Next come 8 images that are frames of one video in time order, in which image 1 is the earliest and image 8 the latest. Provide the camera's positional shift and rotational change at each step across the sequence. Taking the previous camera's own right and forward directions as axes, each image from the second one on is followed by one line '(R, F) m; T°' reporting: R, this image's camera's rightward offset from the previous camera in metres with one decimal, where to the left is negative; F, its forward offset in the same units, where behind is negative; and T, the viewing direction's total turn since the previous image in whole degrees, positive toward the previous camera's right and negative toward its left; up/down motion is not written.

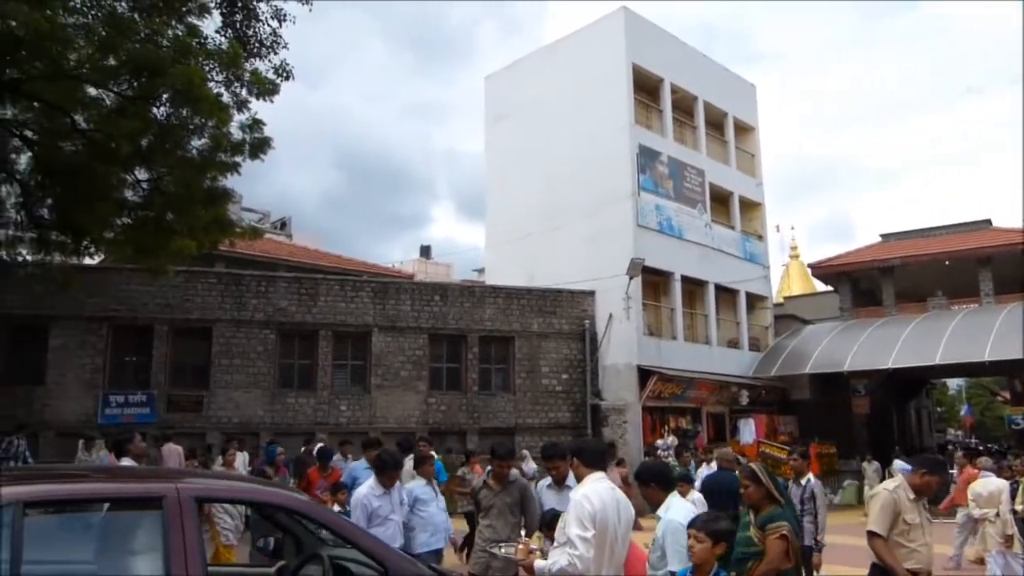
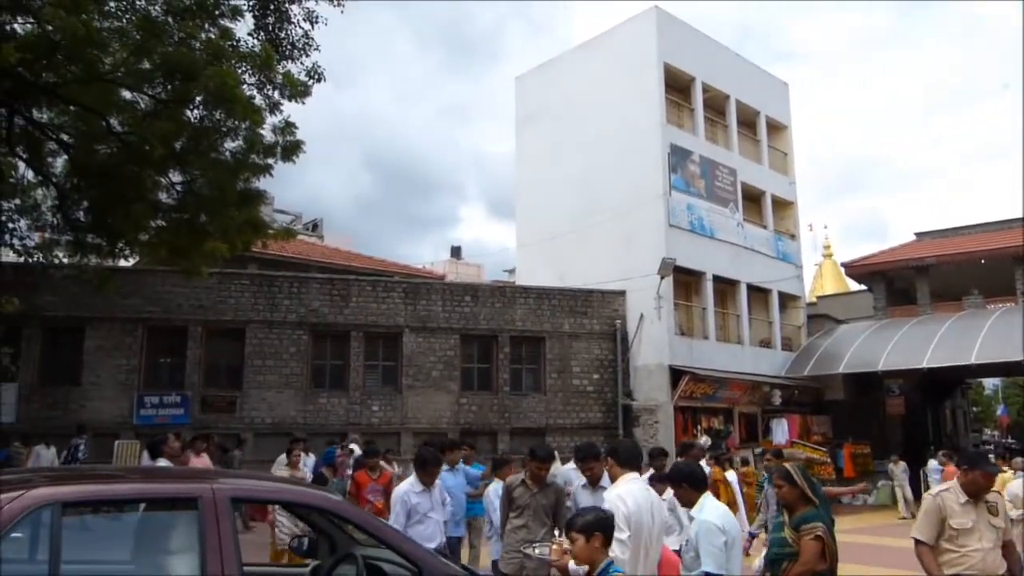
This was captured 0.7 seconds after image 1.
(0.0, 0.0) m; -2°
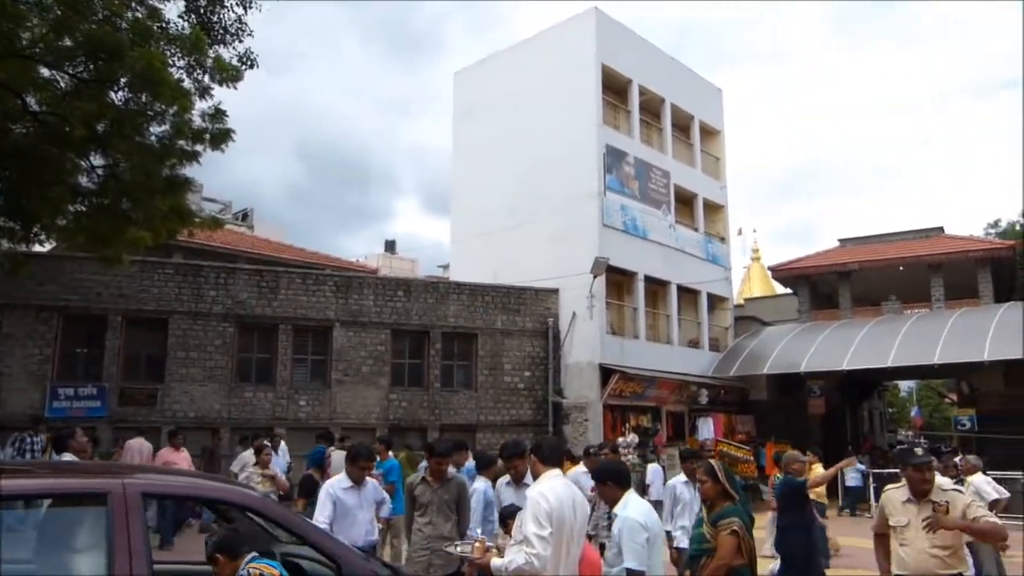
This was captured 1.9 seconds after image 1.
(+0.1, 0.0) m; +4°
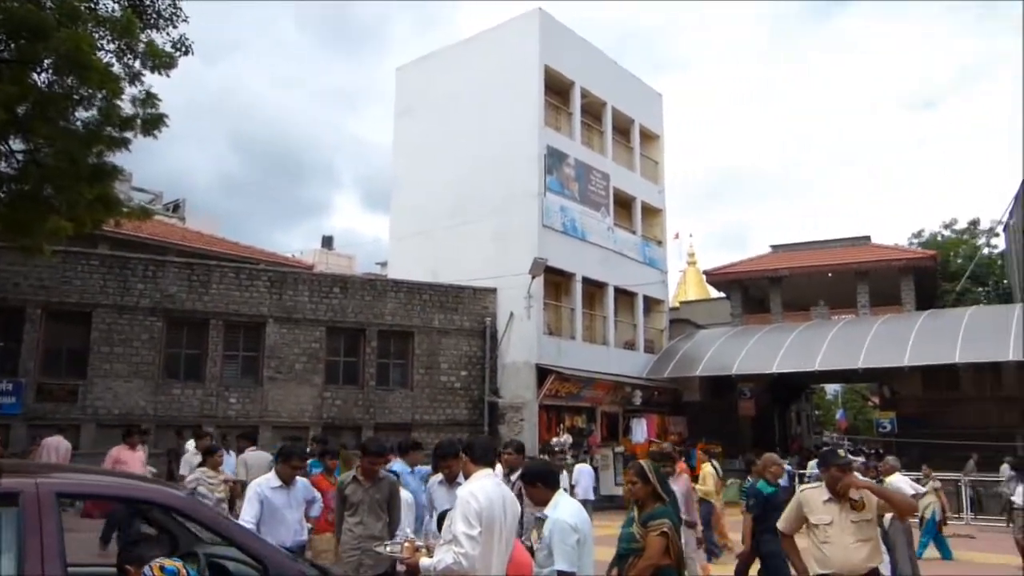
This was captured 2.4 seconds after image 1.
(+0.1, 0.0) m; +4°
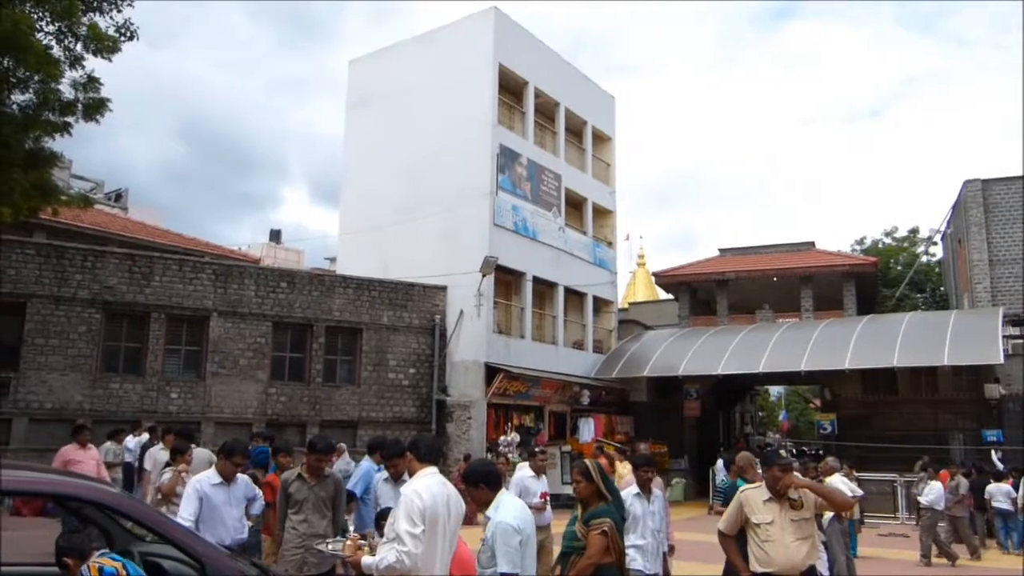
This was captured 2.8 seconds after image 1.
(0.0, 0.0) m; +3°
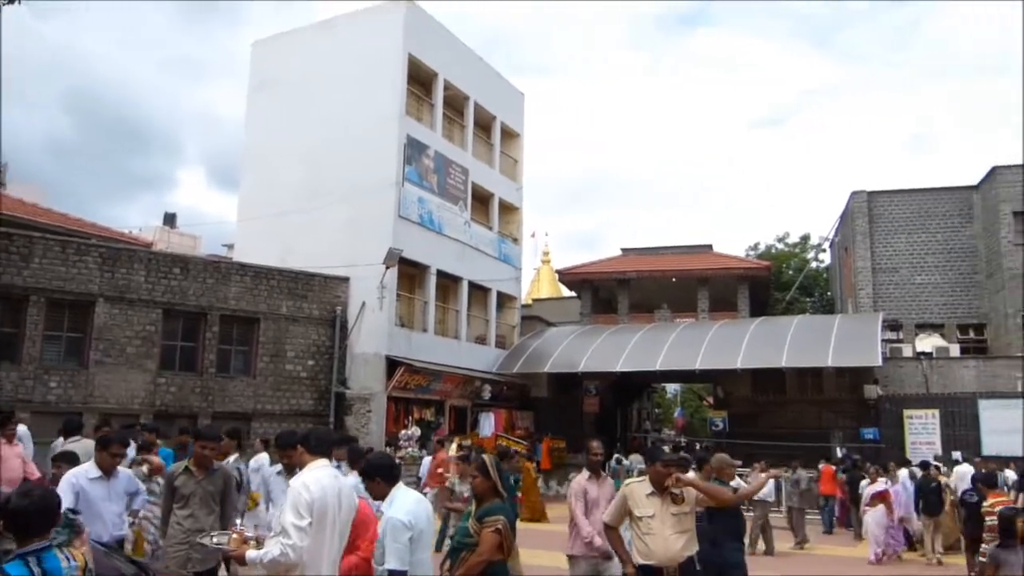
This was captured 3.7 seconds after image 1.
(+0.1, 0.0) m; +6°
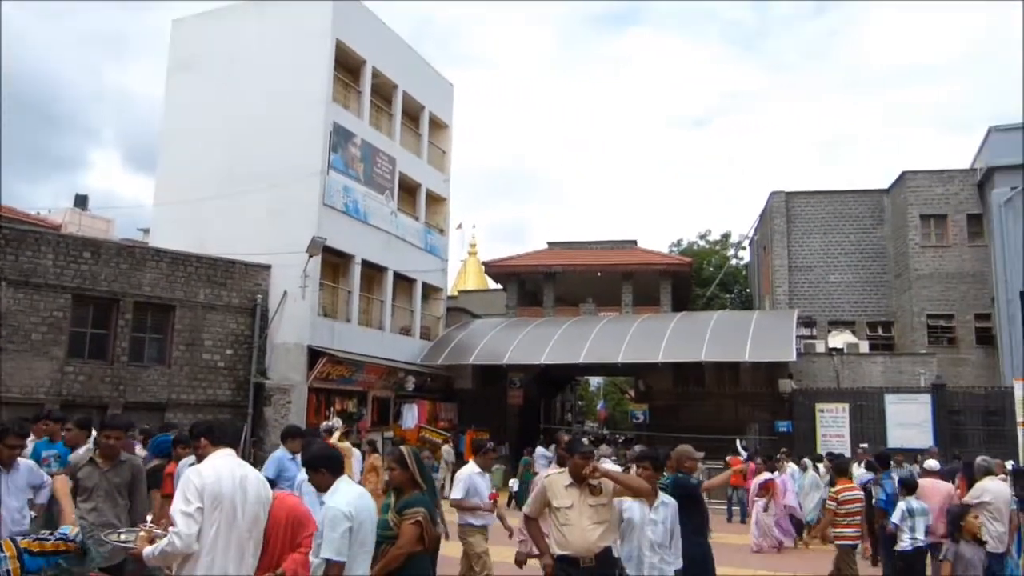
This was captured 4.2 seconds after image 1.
(+0.1, 0.0) m; +5°
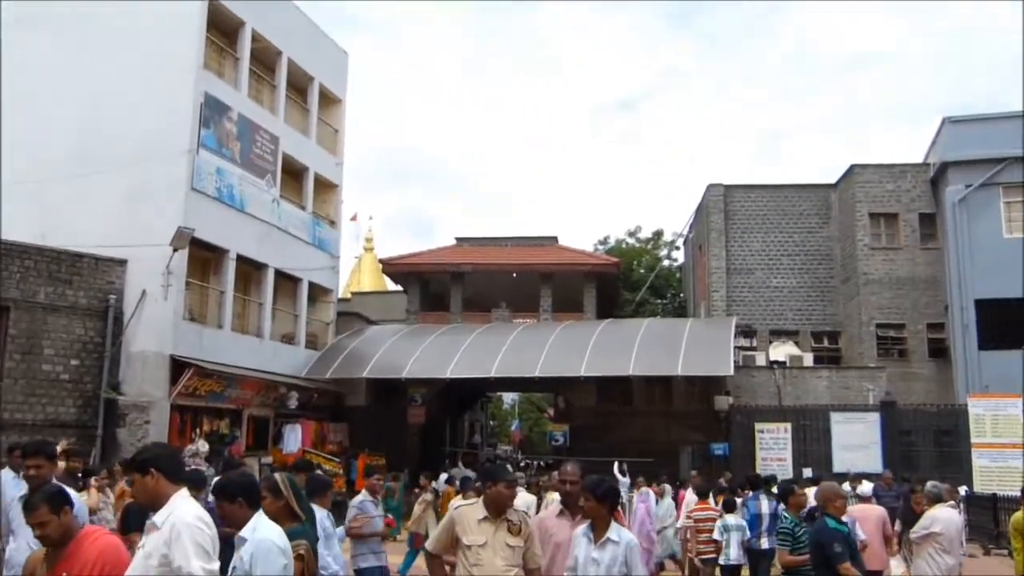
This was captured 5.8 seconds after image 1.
(+0.8, +2.4) m; +4°
